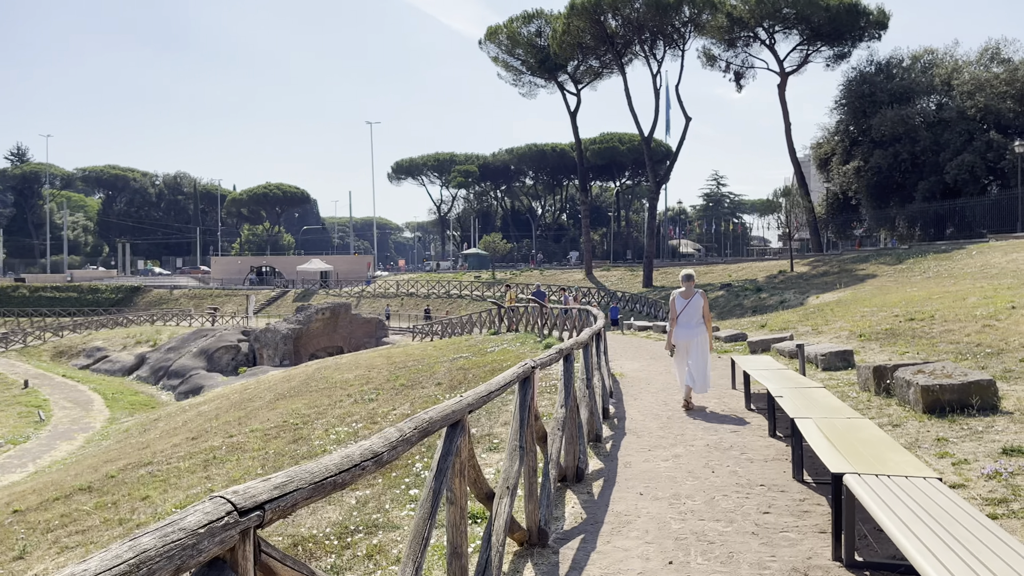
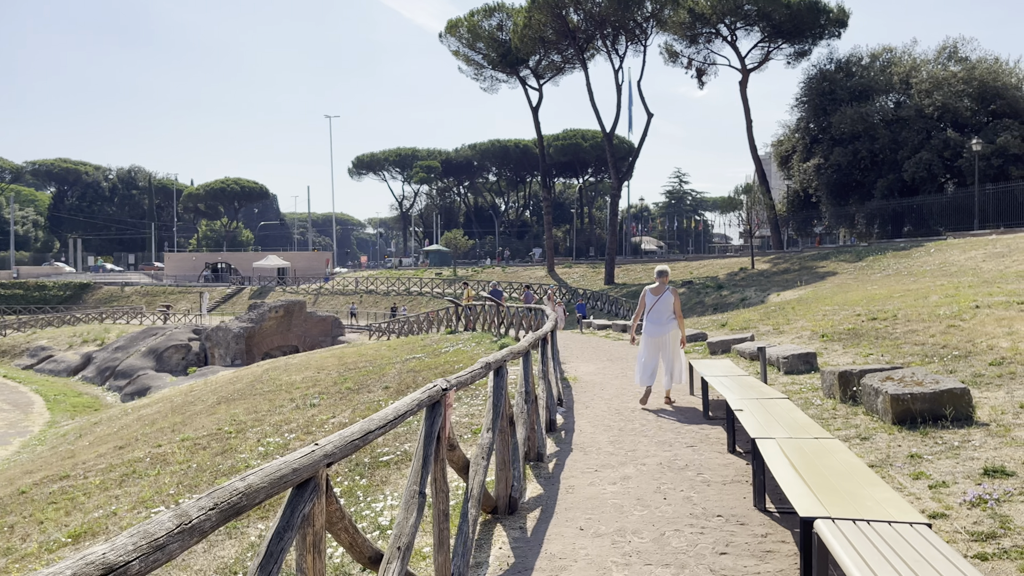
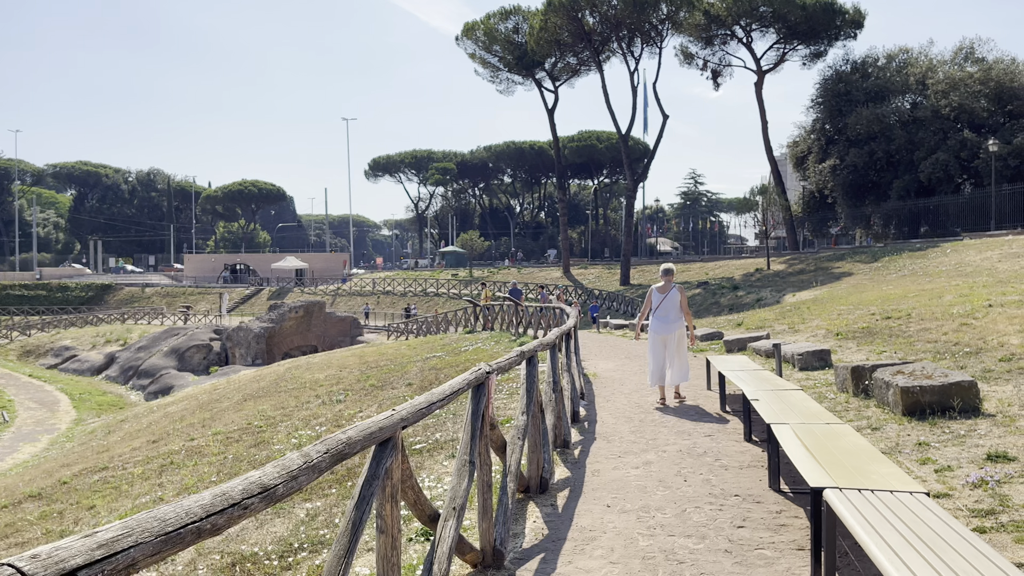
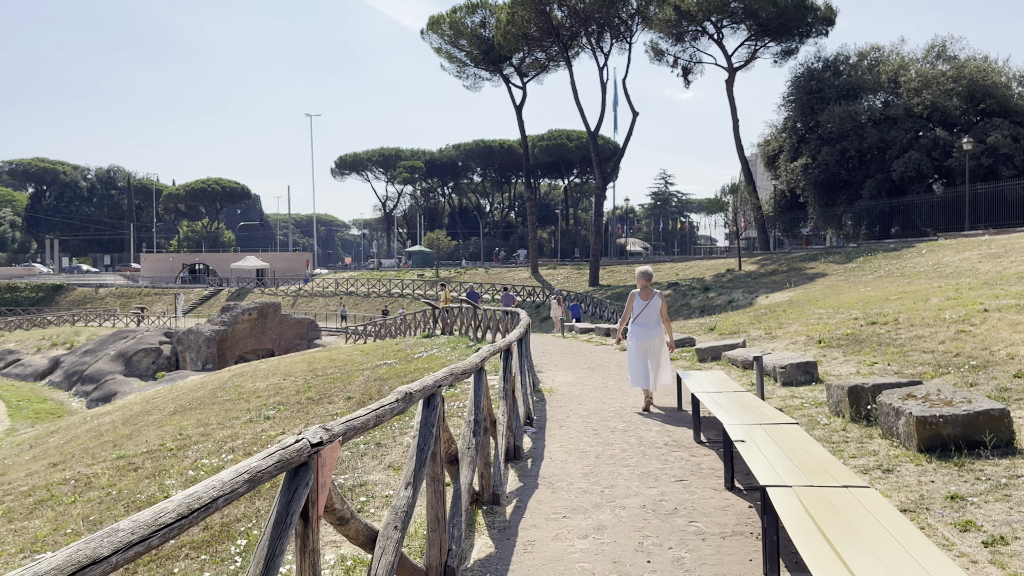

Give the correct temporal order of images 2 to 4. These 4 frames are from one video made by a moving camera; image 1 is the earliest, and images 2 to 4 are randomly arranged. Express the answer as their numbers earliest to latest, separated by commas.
3, 2, 4
